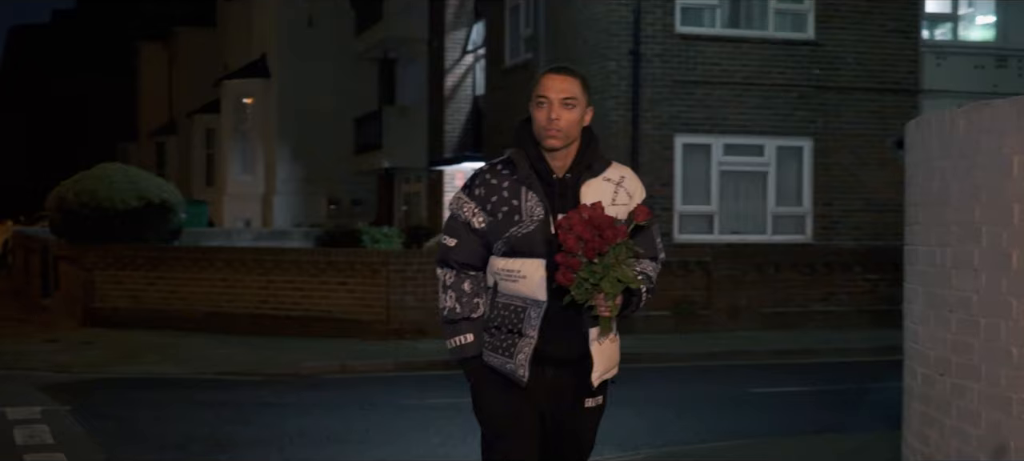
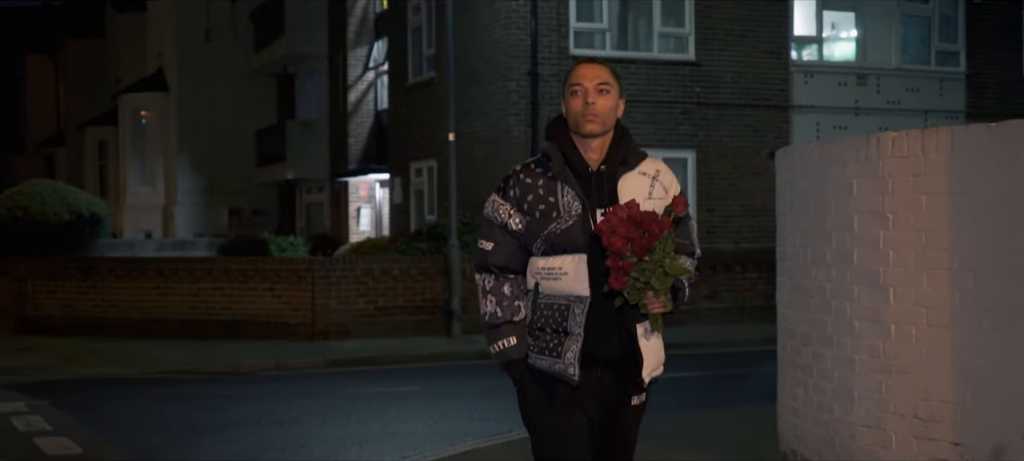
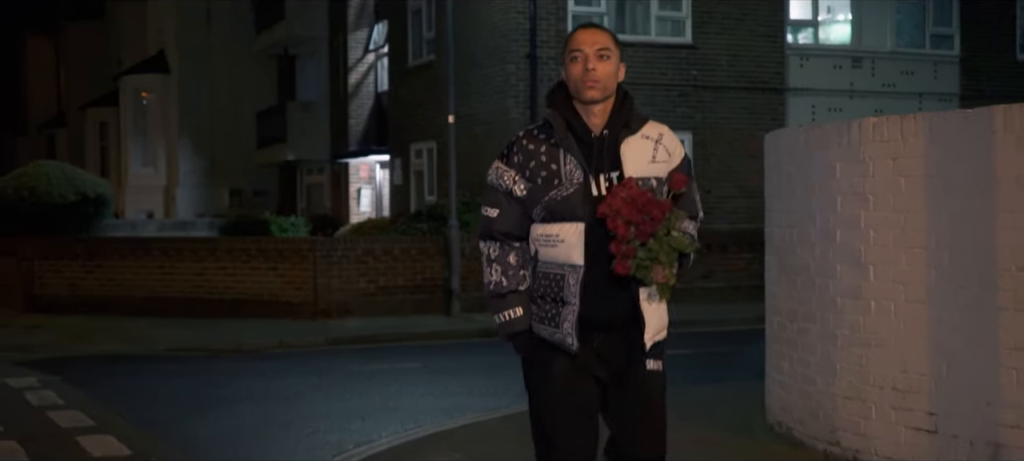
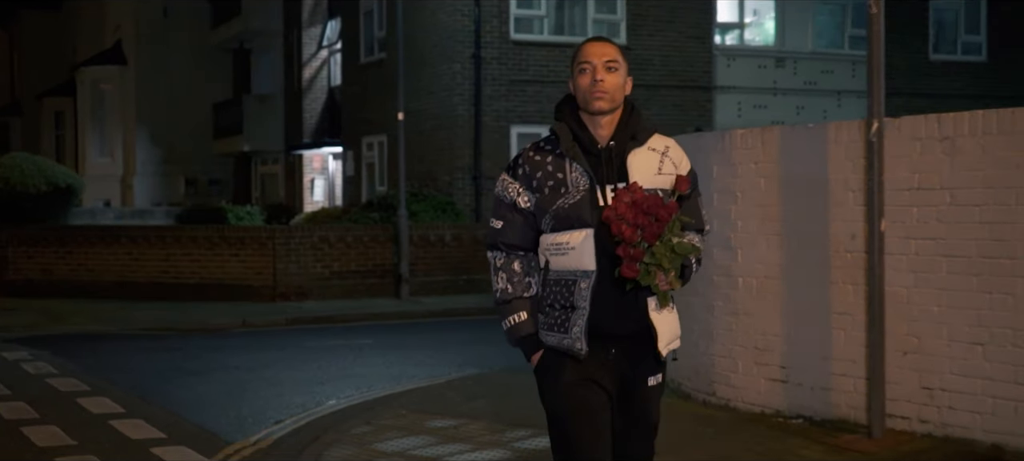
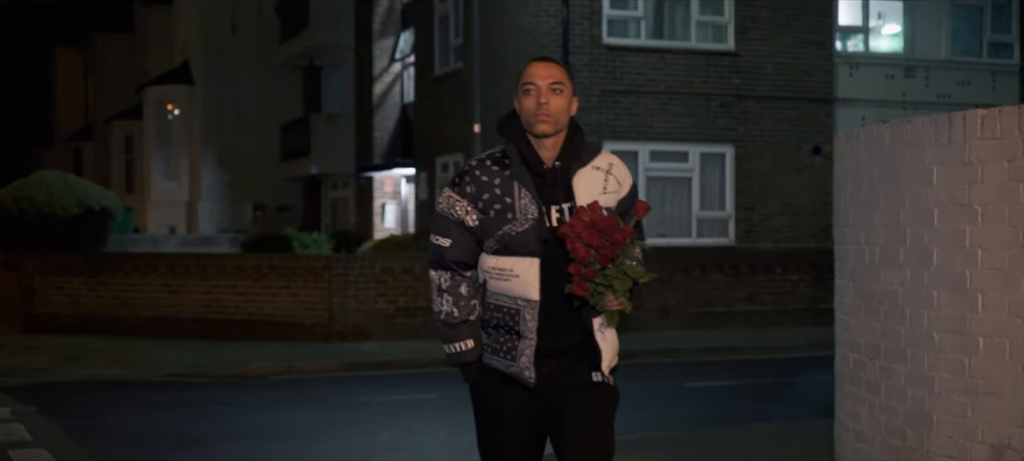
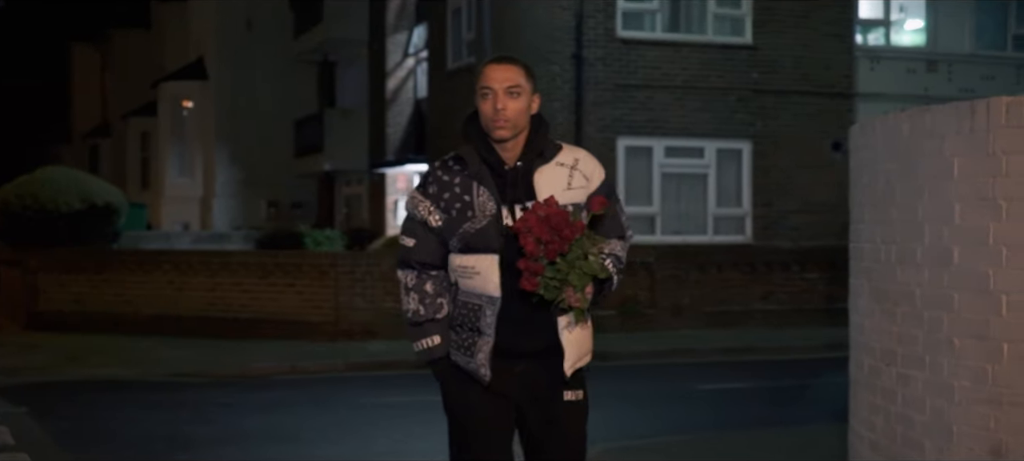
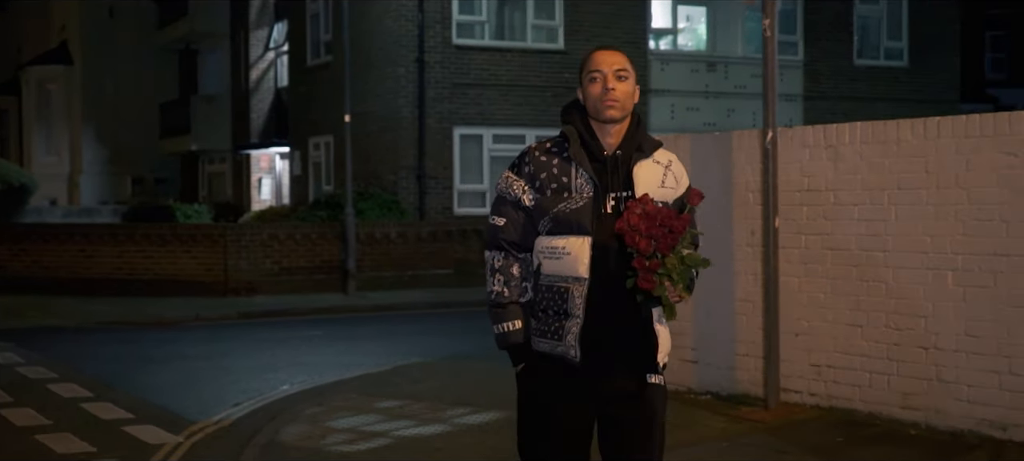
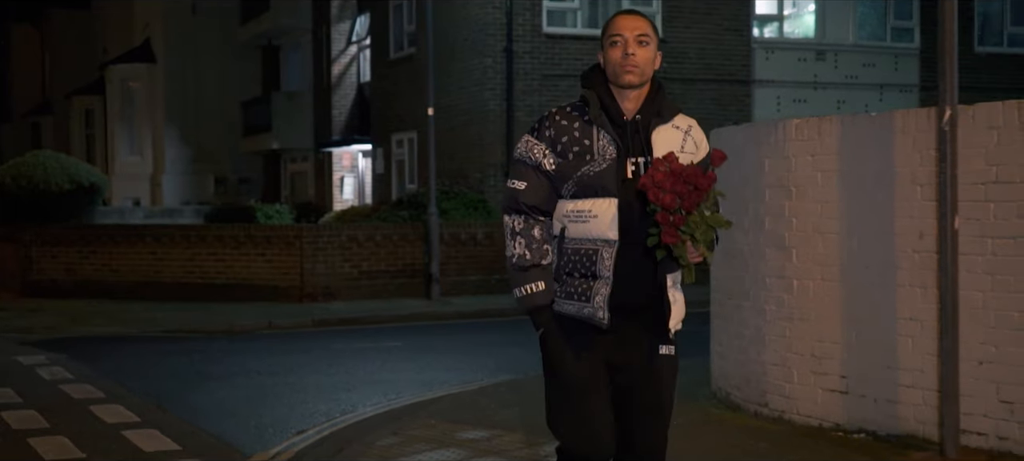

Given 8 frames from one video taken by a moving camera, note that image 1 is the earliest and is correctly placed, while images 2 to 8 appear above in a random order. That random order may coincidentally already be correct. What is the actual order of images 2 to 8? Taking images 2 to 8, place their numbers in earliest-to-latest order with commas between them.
6, 5, 2, 3, 8, 4, 7
